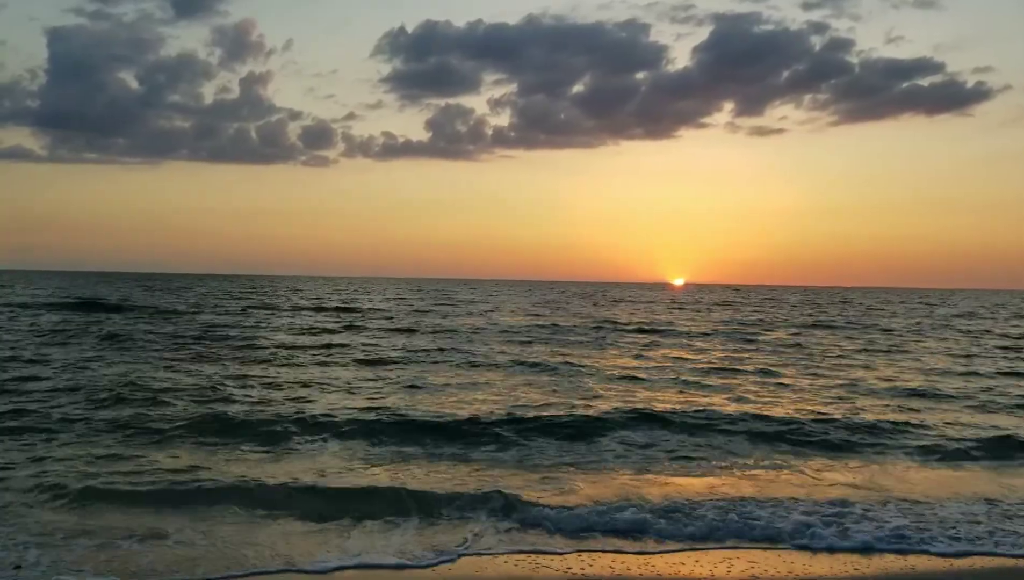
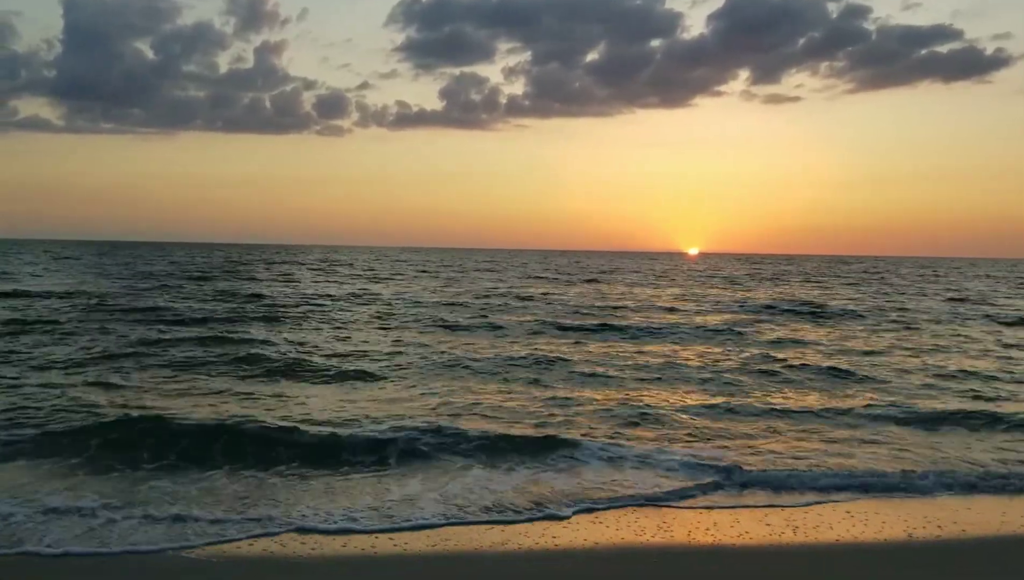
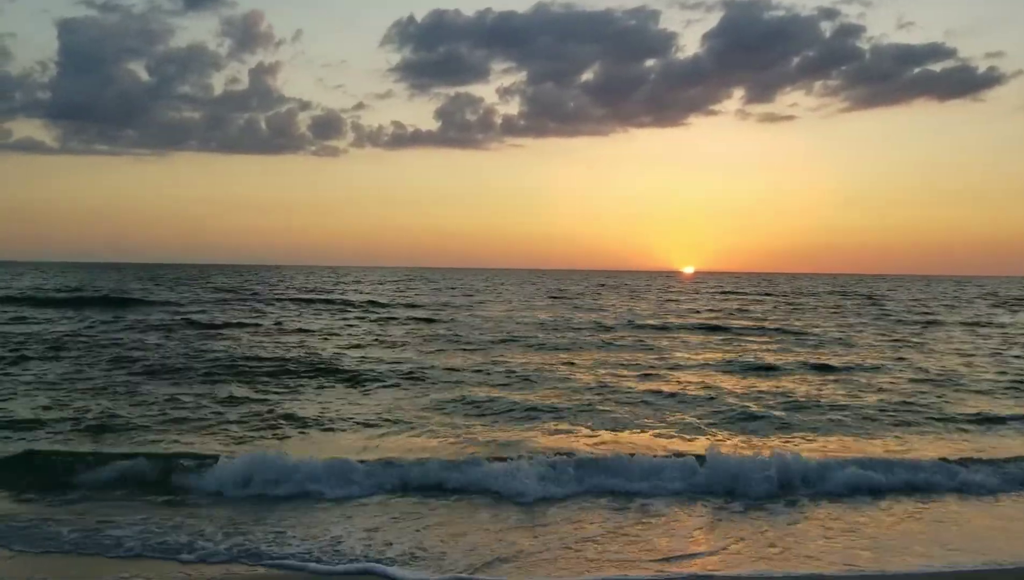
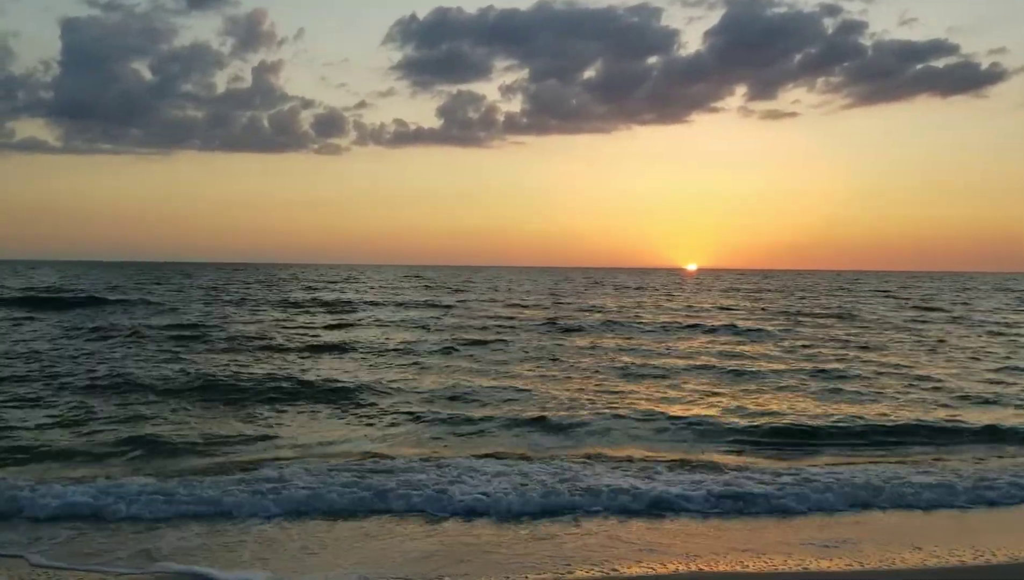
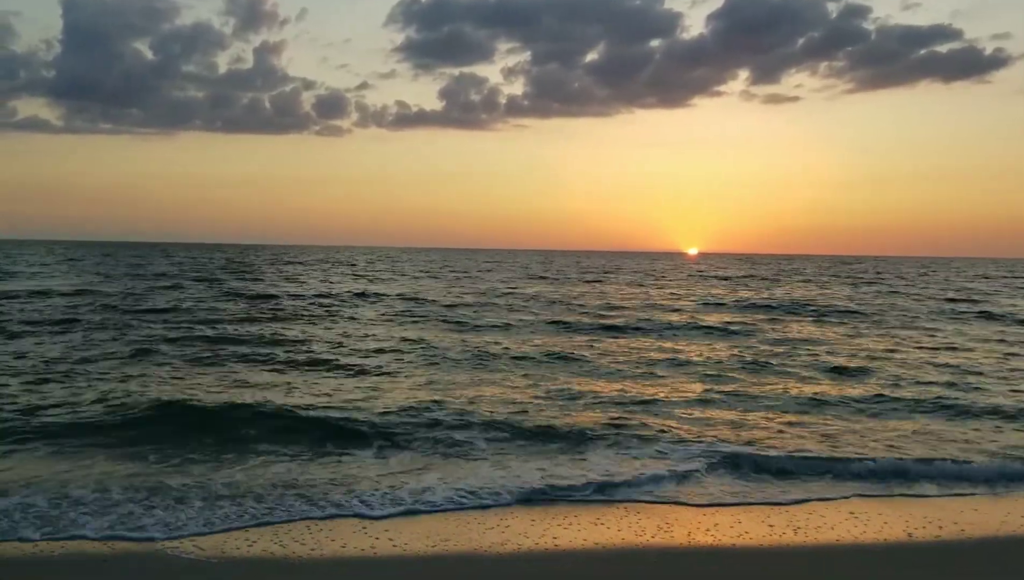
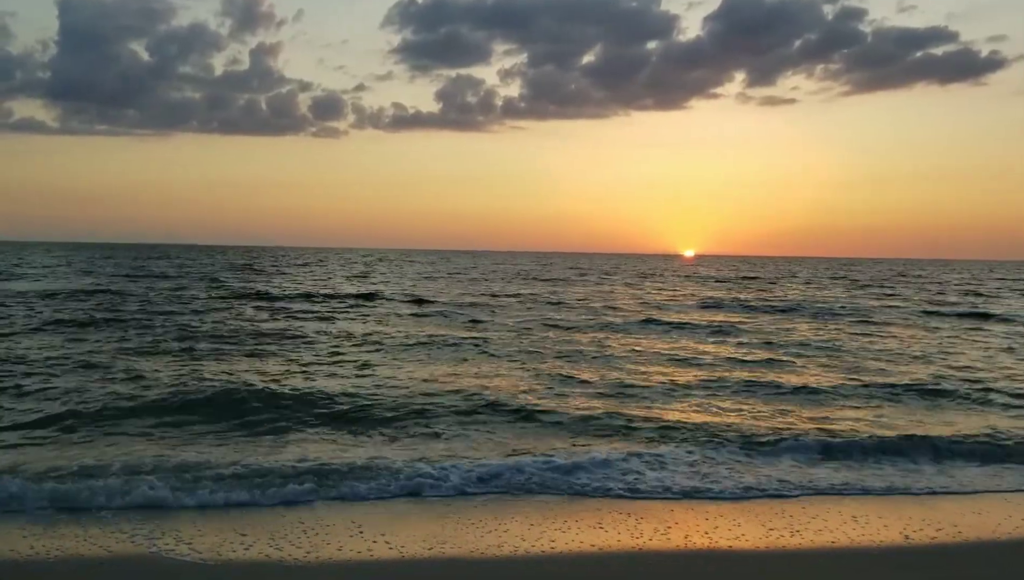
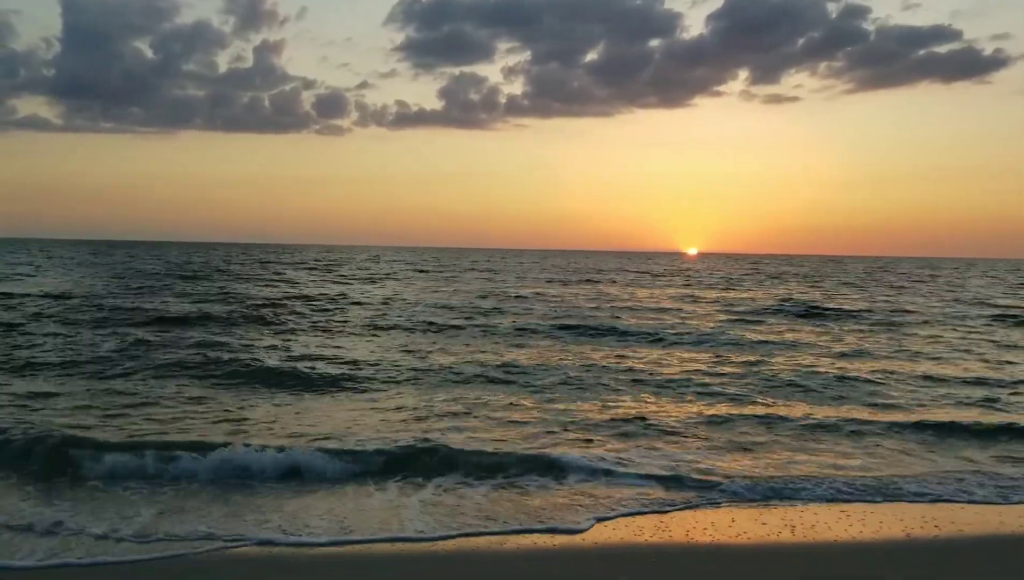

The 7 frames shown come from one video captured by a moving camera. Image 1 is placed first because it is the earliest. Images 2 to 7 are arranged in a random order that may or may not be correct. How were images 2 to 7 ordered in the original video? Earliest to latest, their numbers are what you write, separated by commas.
3, 4, 6, 5, 2, 7
